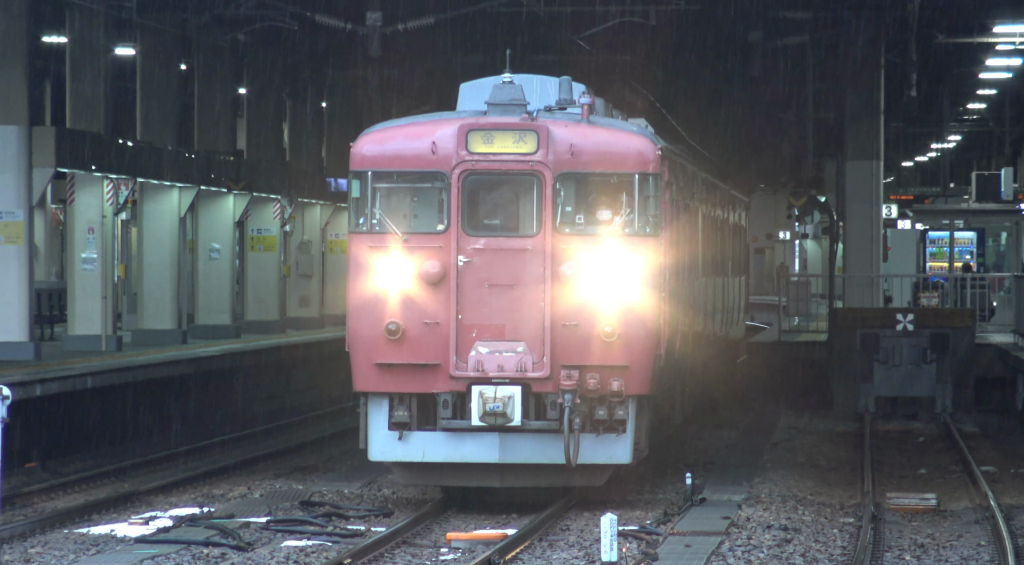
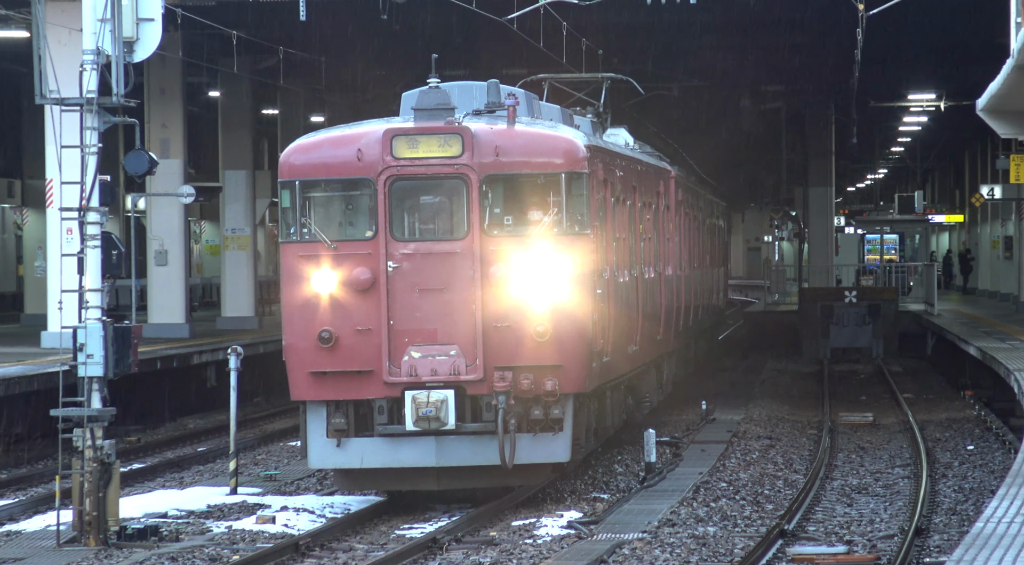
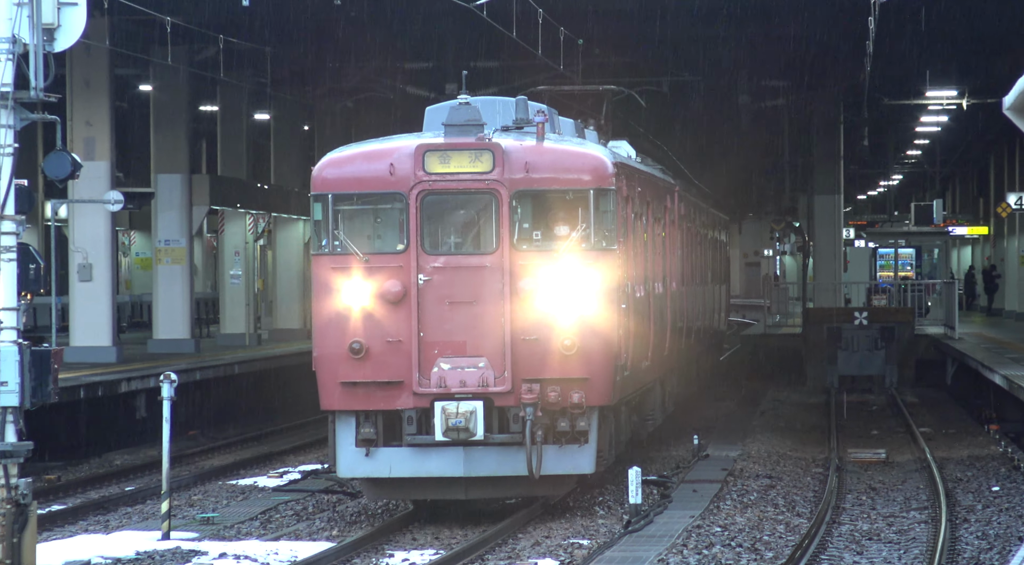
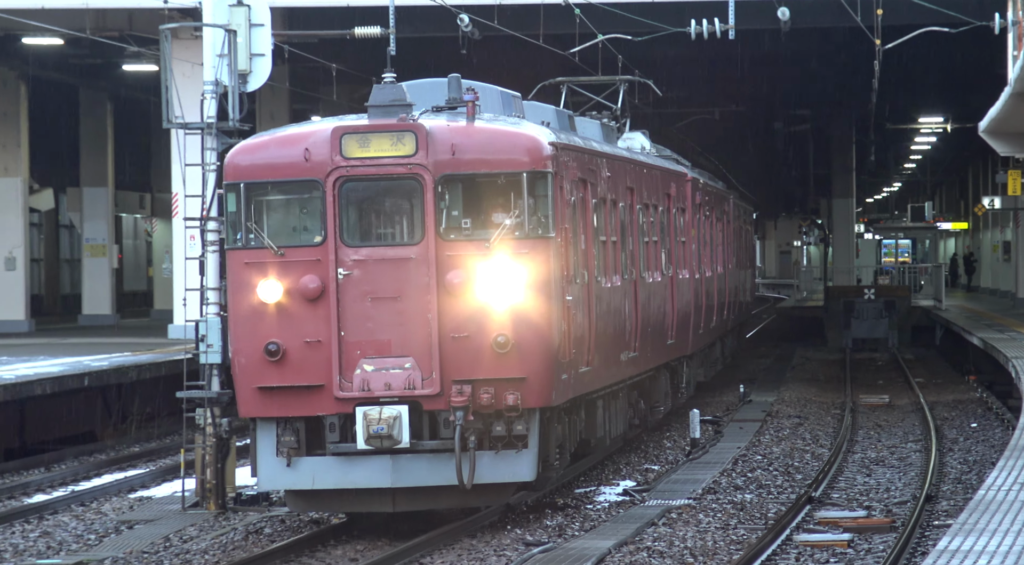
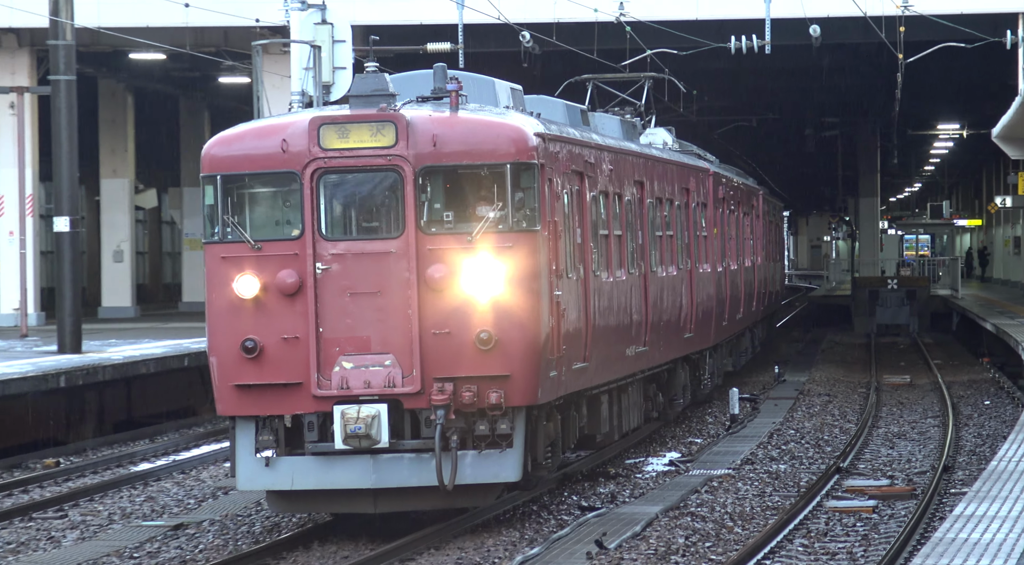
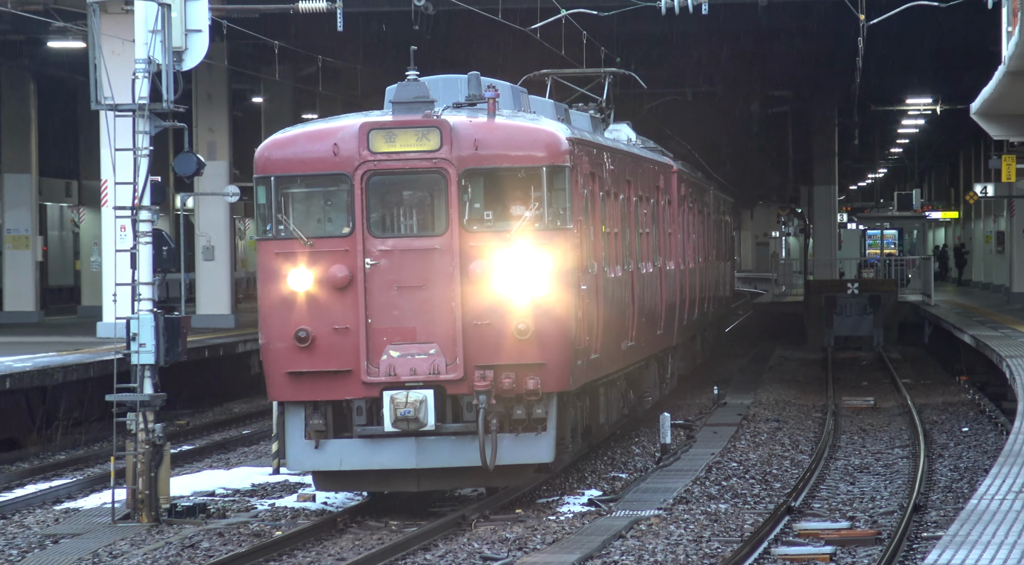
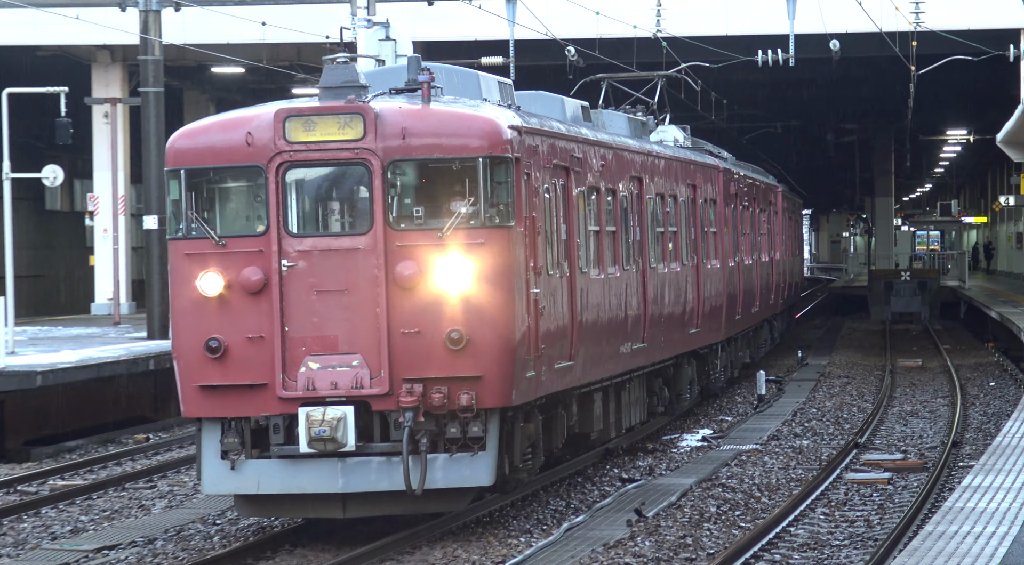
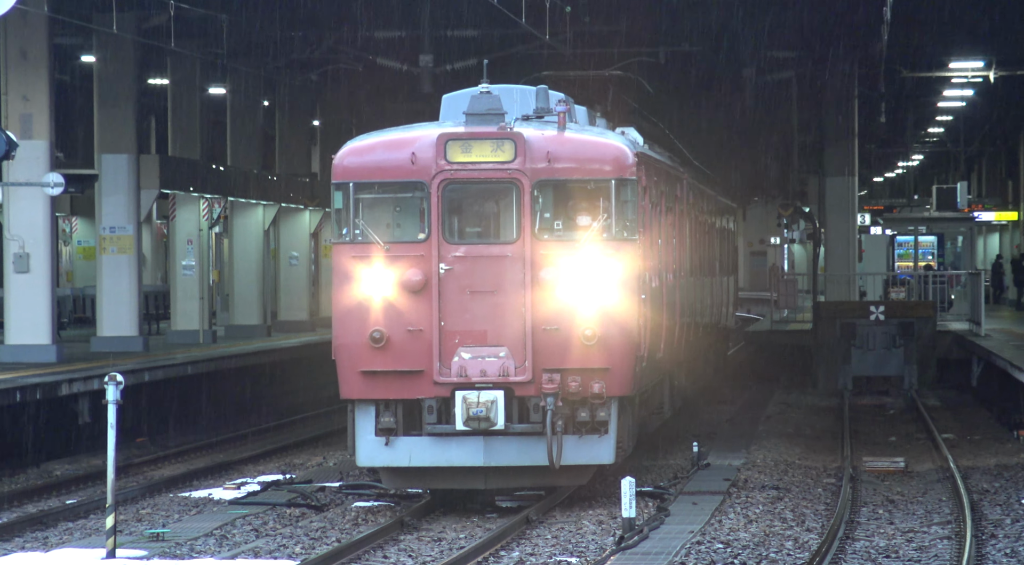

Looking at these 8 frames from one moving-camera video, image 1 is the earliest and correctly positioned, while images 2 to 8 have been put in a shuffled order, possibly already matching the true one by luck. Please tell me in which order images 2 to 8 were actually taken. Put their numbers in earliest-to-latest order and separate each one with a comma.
8, 3, 2, 6, 4, 5, 7
